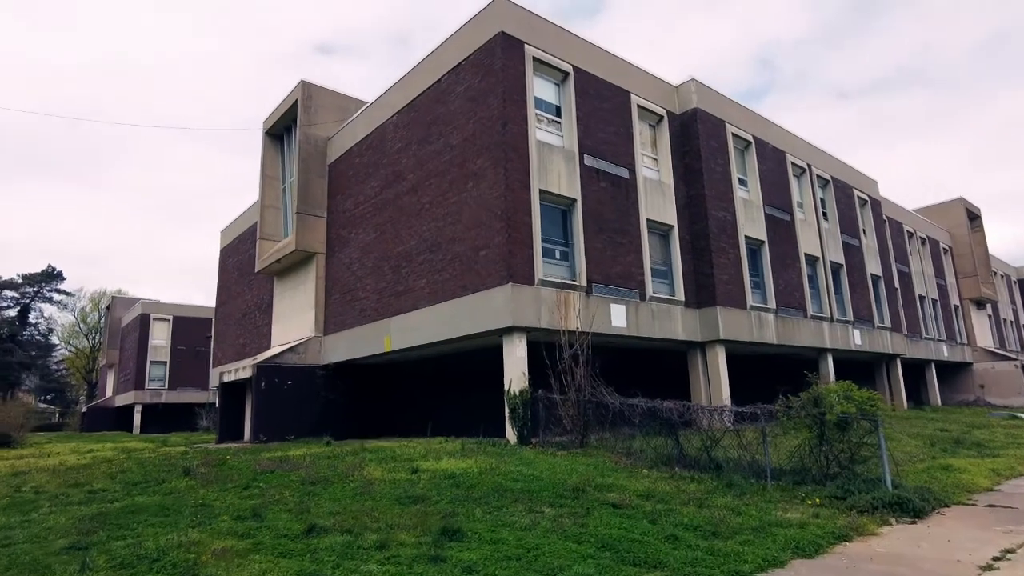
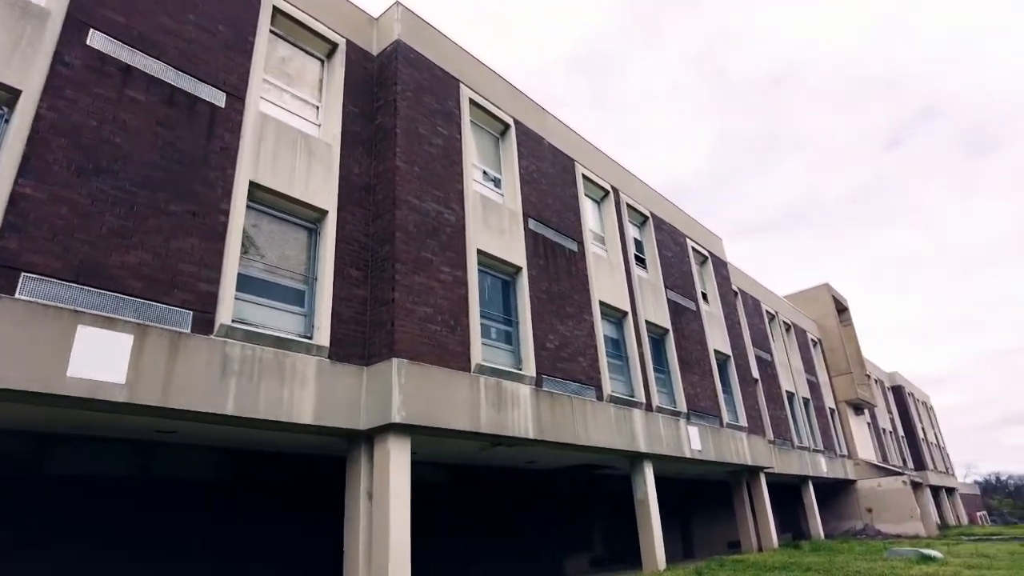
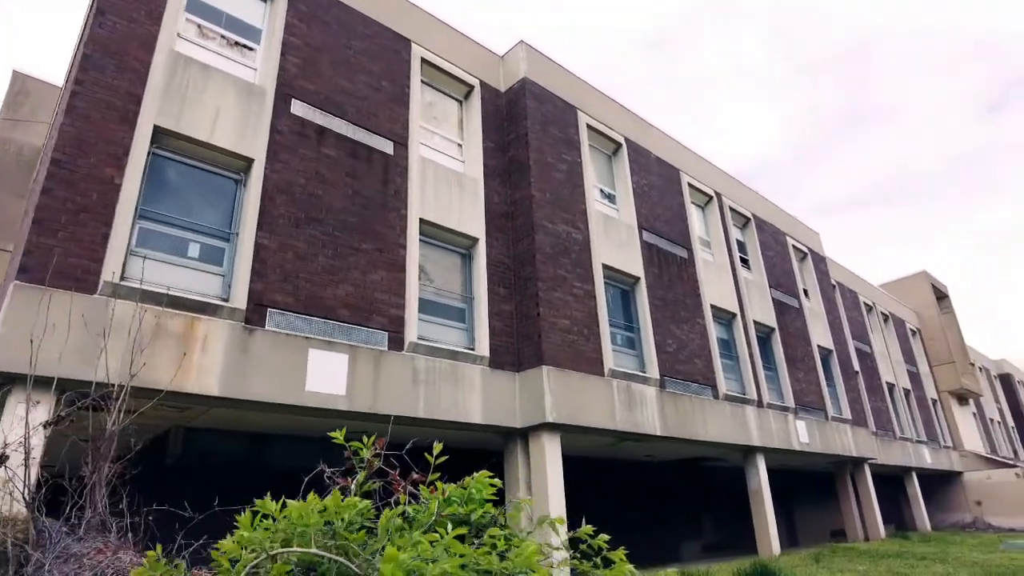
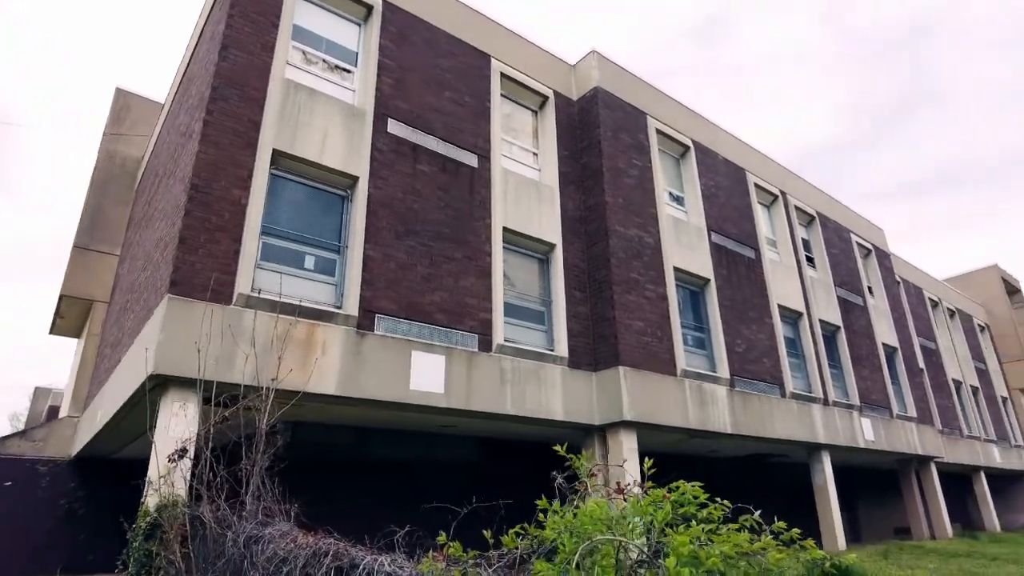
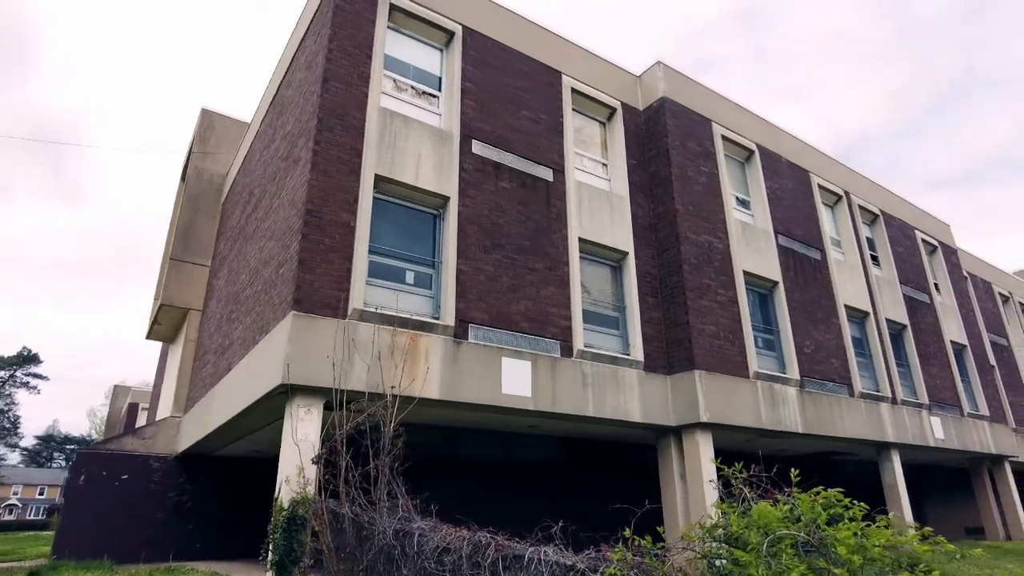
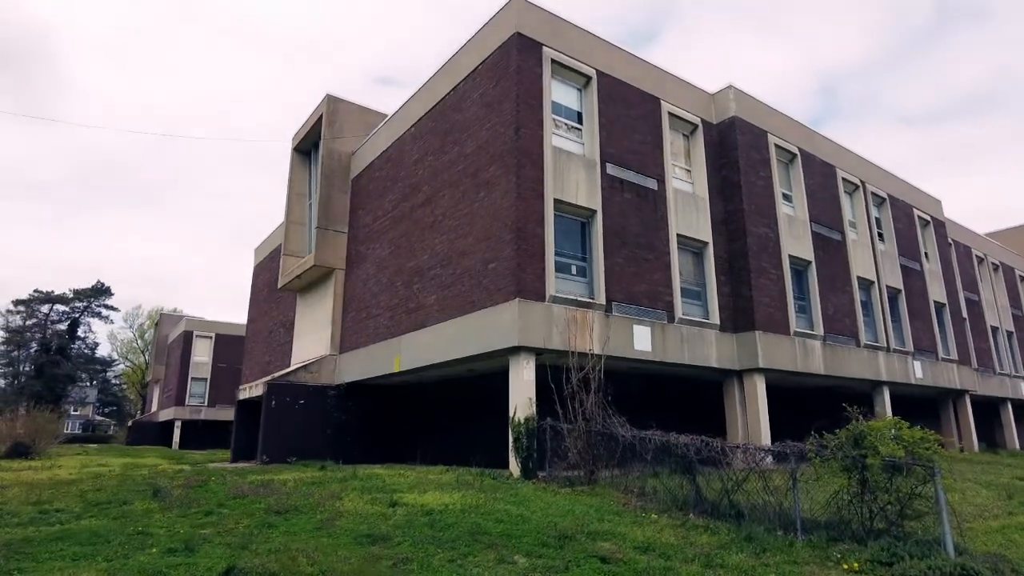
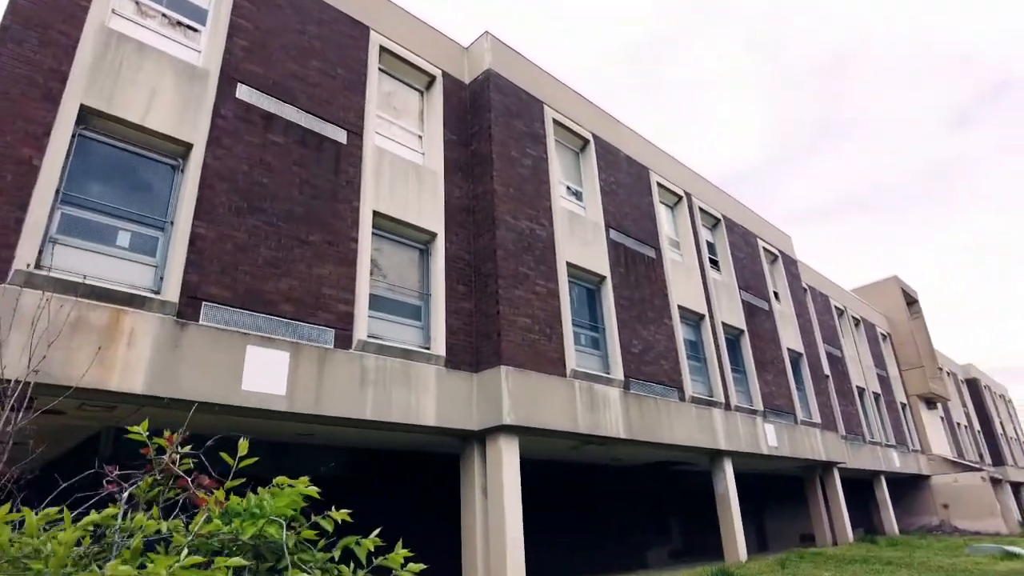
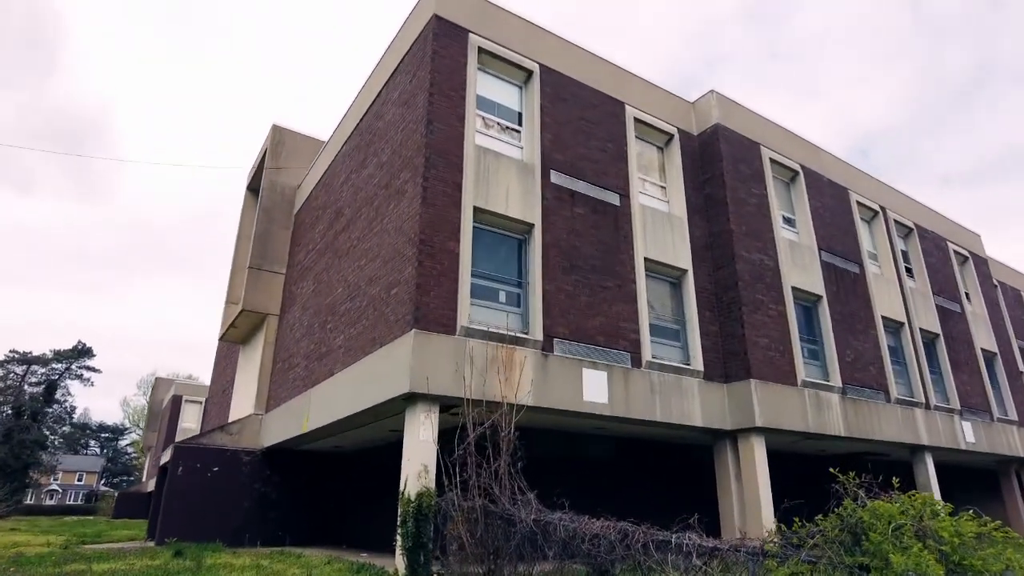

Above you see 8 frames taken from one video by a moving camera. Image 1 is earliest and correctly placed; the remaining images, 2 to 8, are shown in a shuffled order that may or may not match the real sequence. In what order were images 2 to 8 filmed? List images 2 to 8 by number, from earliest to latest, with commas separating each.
6, 8, 5, 4, 3, 7, 2
